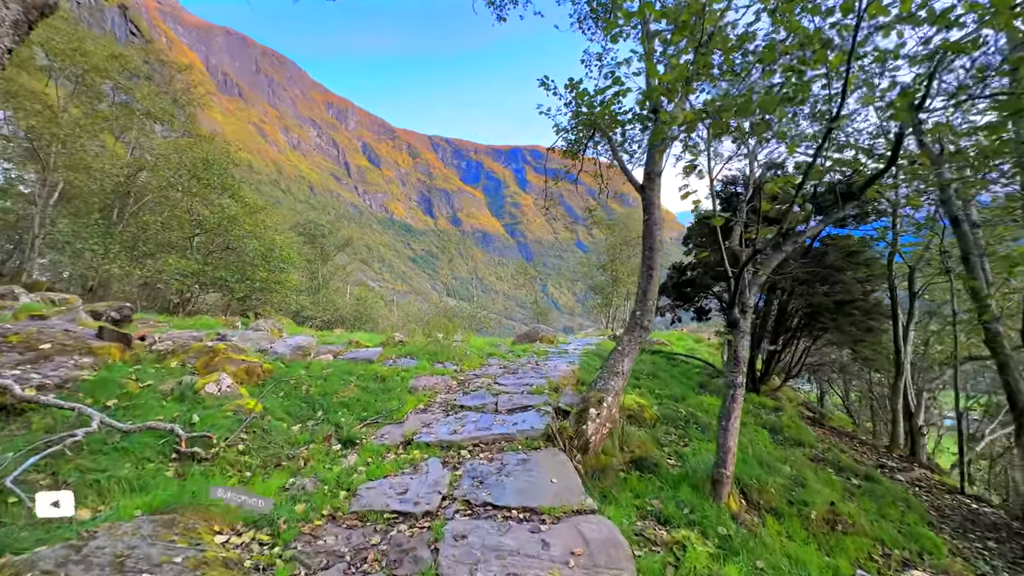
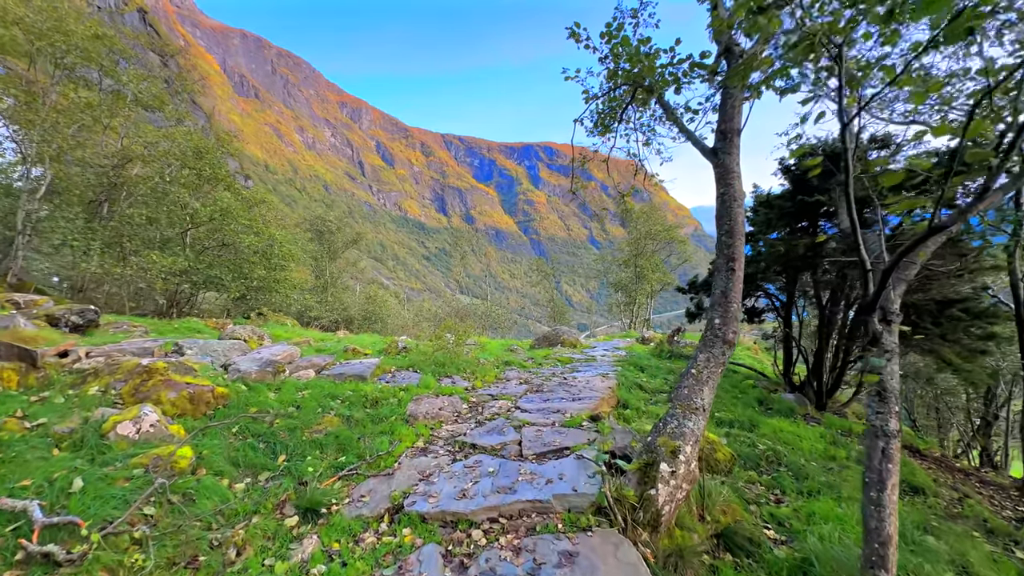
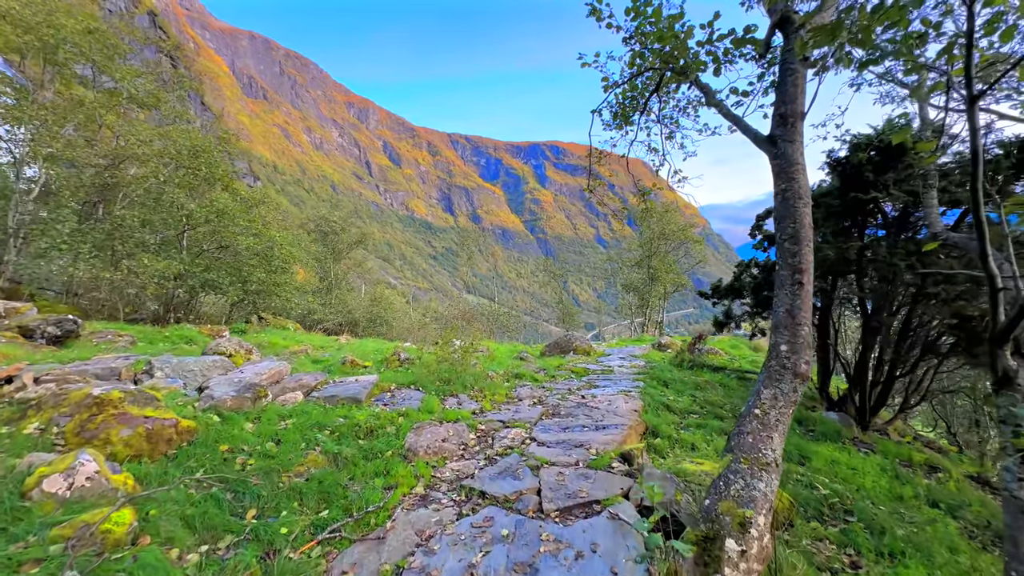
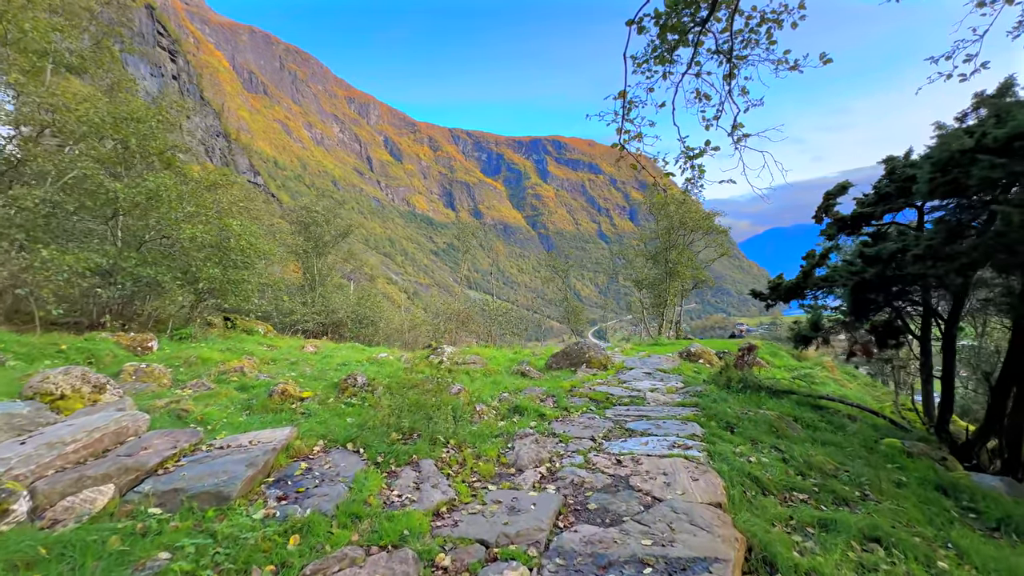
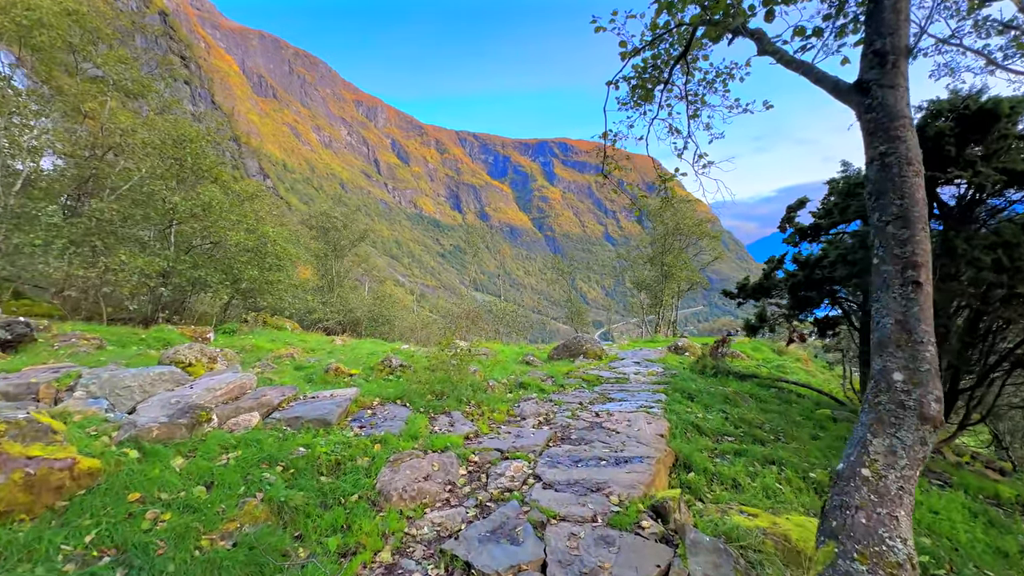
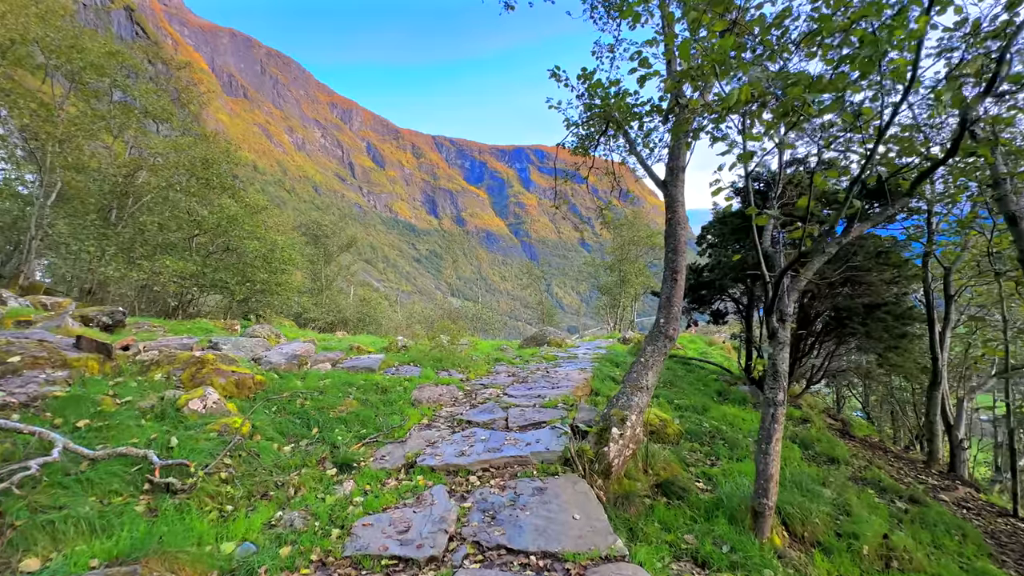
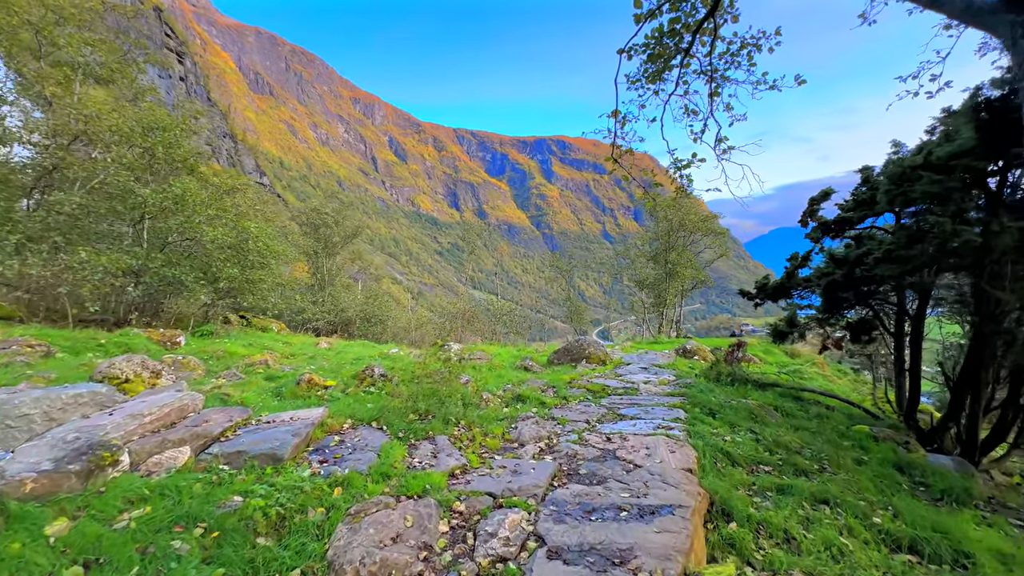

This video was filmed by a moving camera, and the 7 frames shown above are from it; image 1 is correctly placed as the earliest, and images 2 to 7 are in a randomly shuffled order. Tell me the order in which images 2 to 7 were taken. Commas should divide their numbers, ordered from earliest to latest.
6, 2, 3, 5, 7, 4
